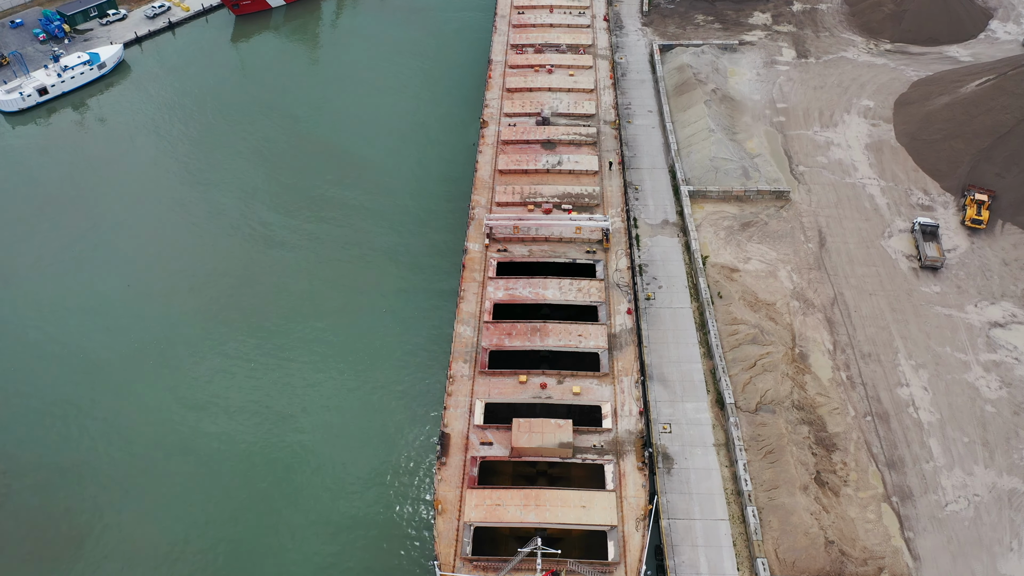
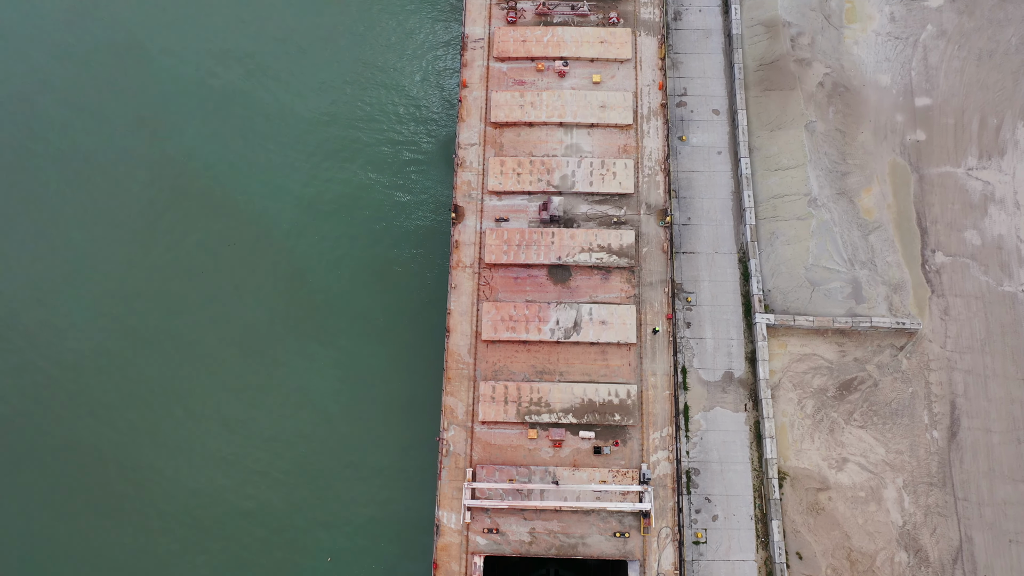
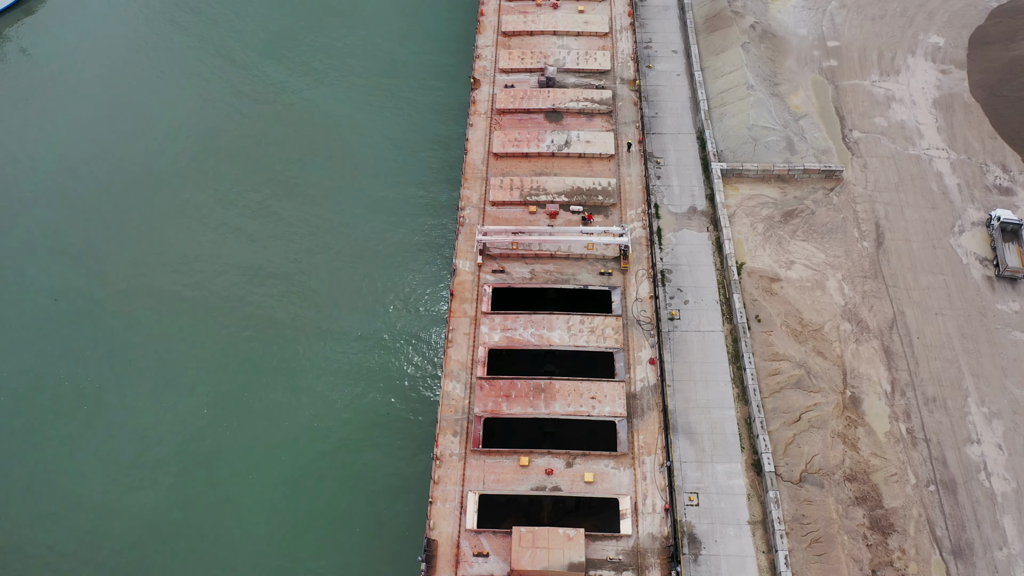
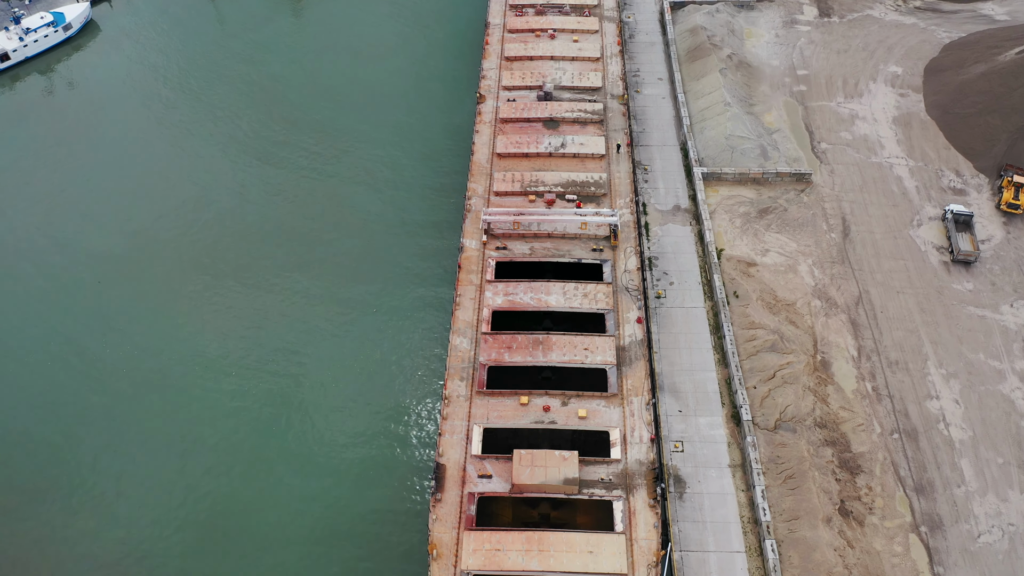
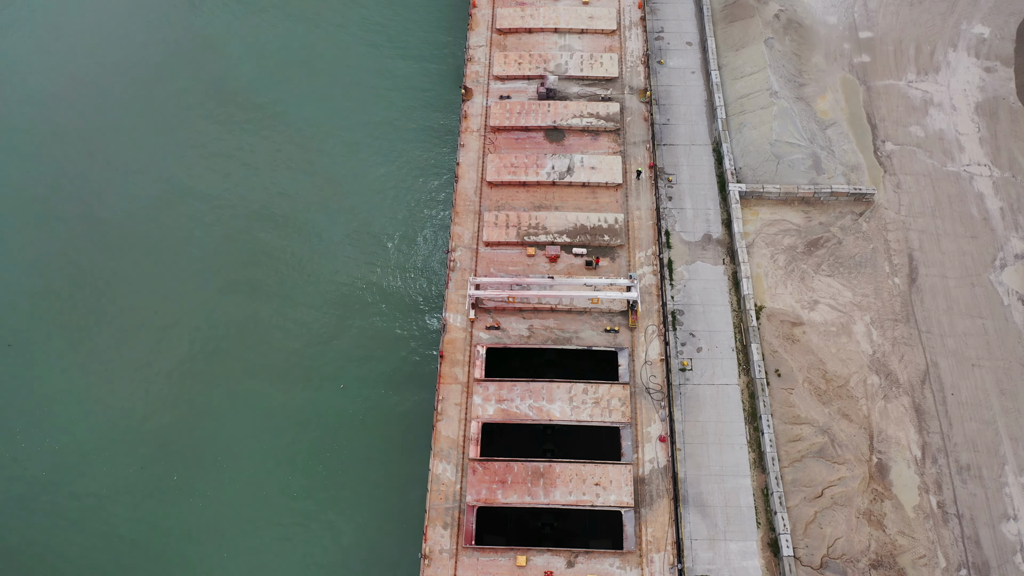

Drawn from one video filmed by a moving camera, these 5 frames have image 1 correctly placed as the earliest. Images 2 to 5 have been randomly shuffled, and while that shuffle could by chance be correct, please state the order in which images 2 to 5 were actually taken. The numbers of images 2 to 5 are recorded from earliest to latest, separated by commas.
4, 3, 5, 2
